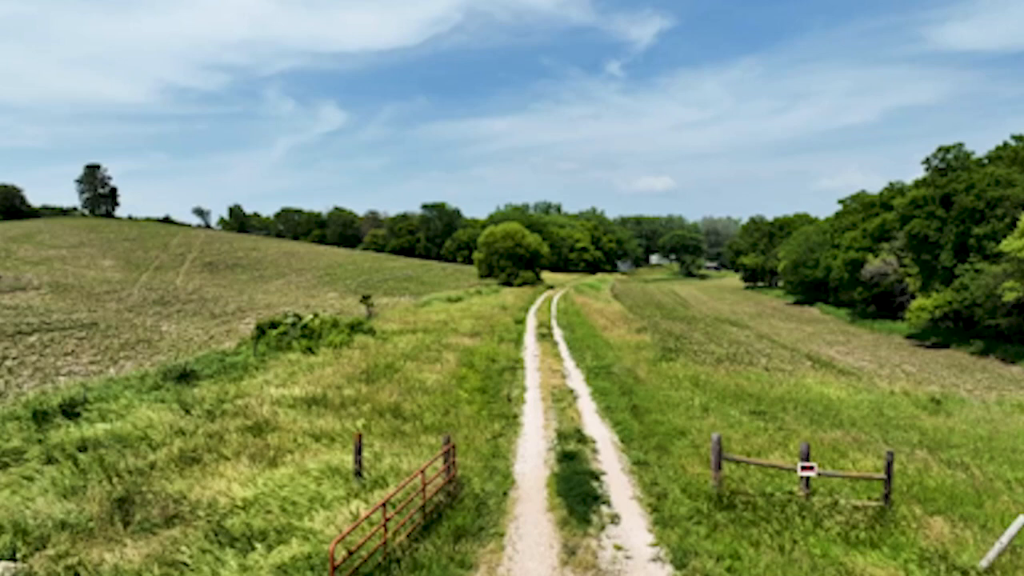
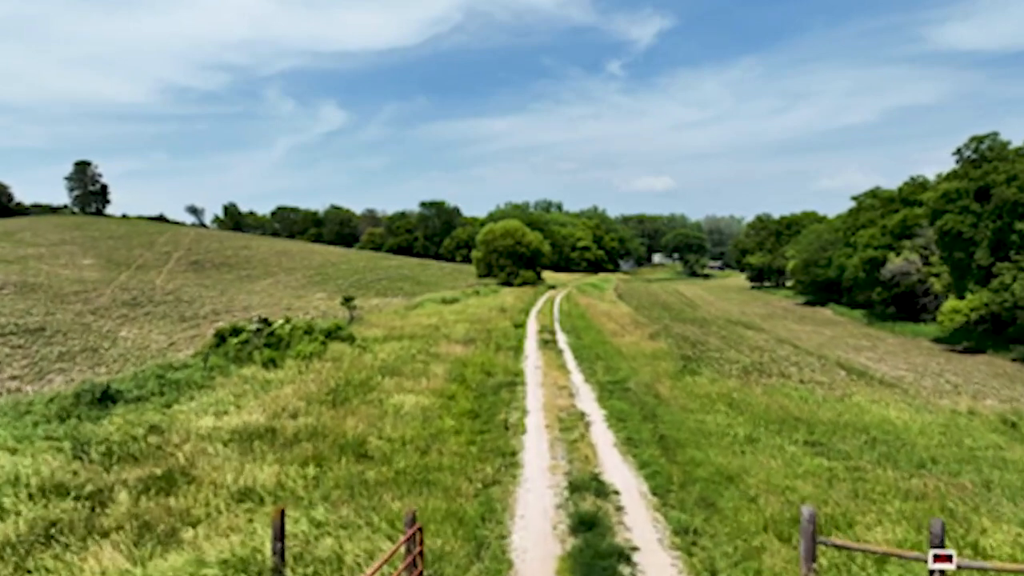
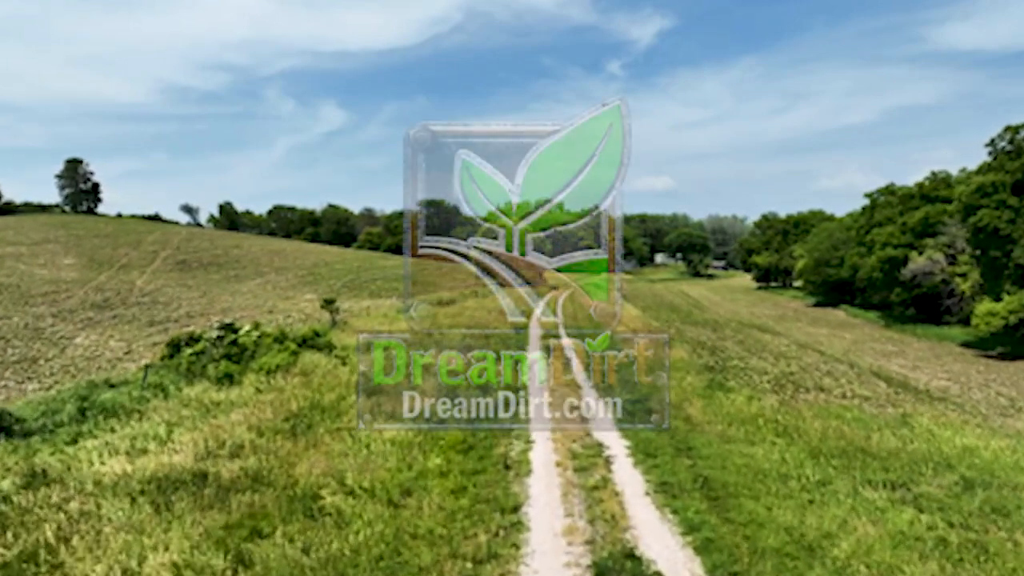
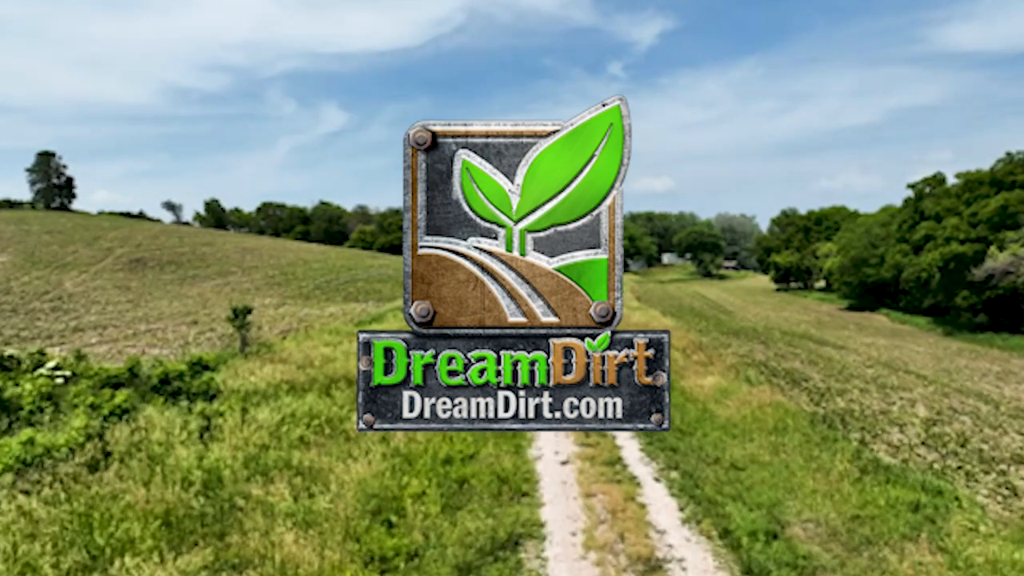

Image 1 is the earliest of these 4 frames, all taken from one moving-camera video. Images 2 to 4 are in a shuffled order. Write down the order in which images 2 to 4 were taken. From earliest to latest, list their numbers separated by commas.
2, 3, 4
